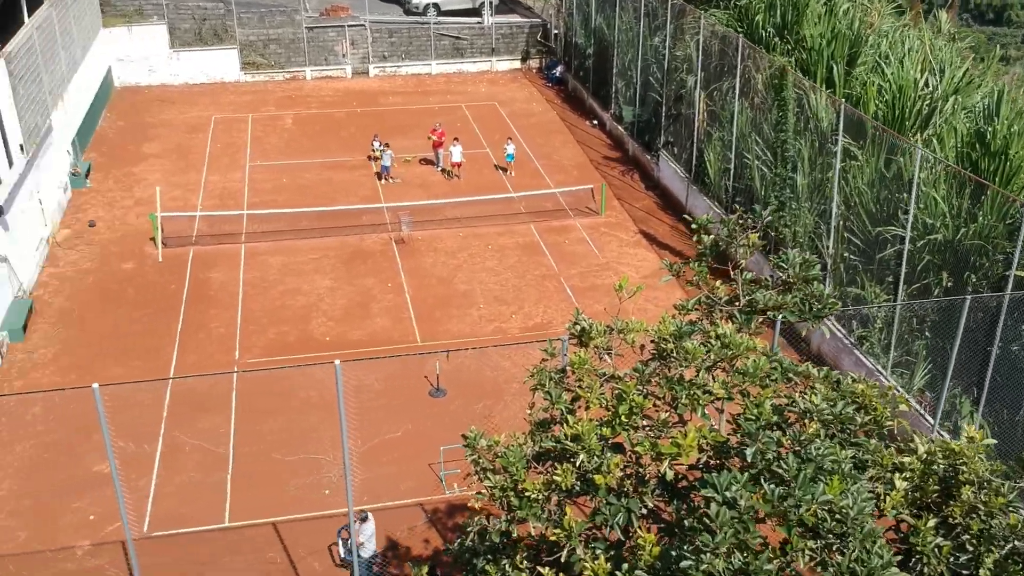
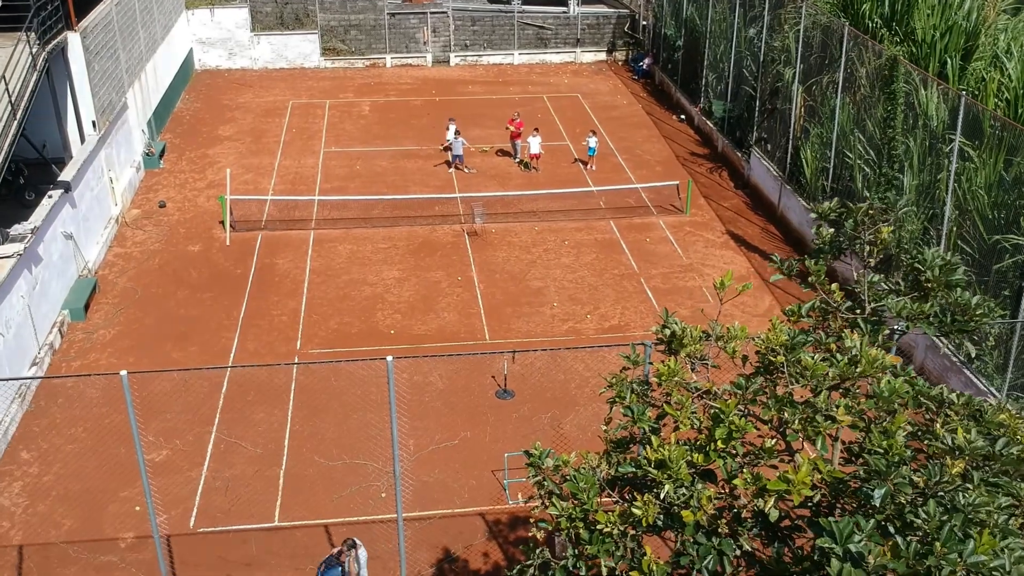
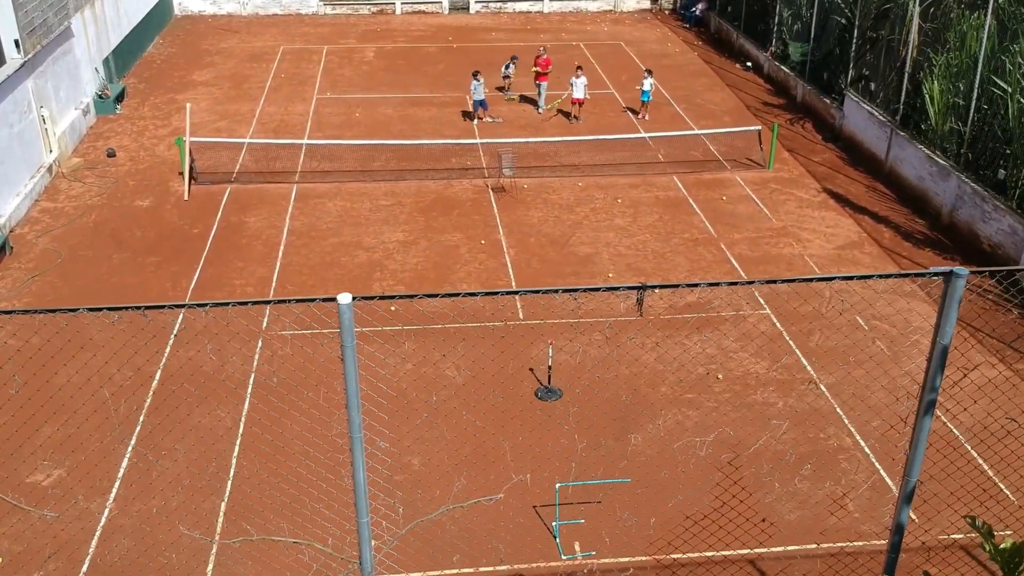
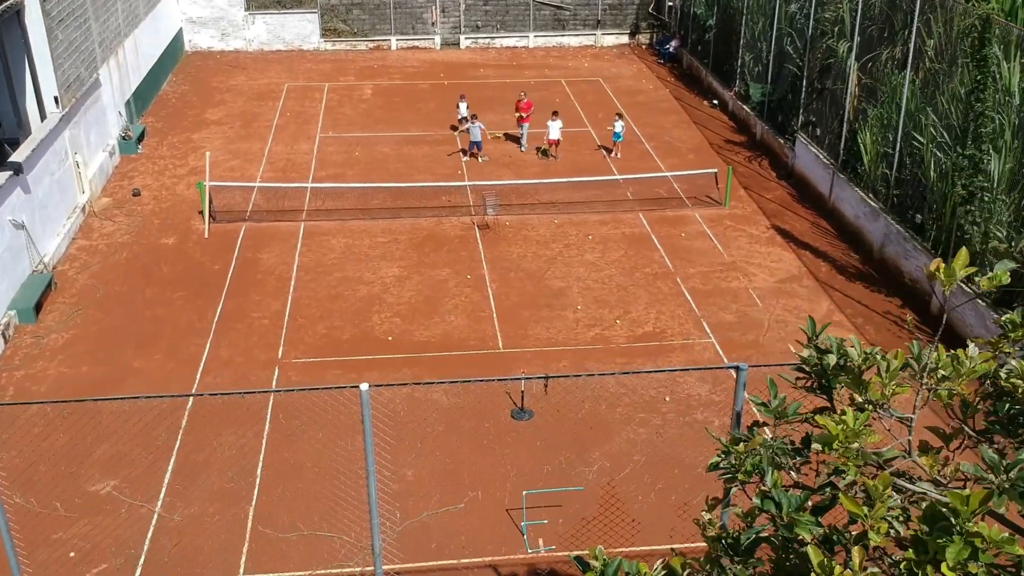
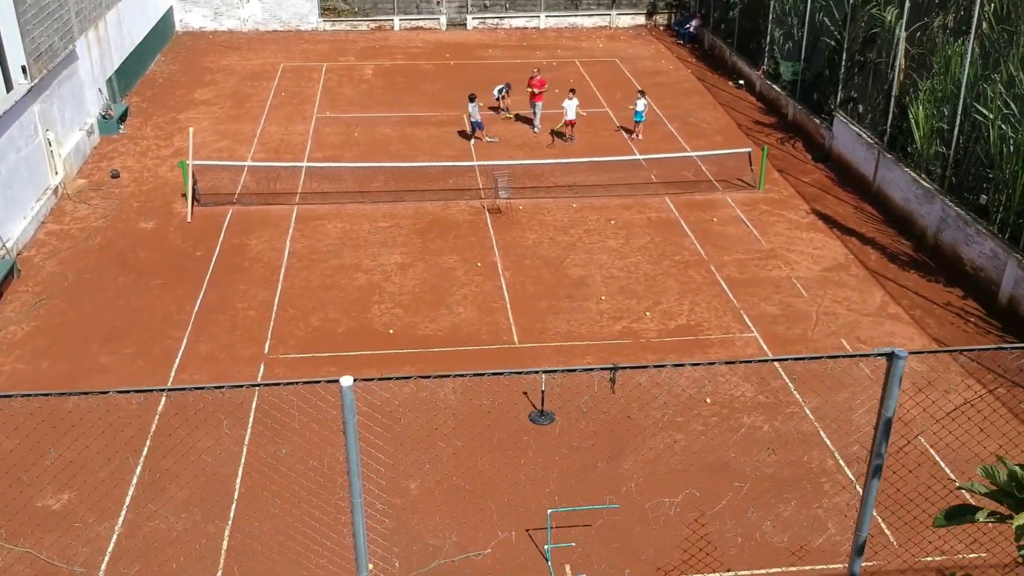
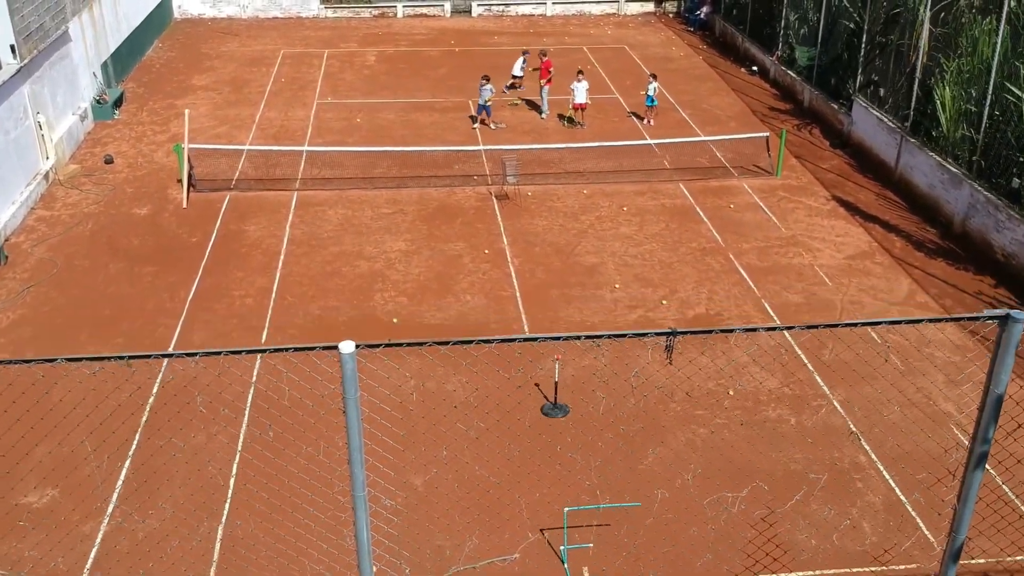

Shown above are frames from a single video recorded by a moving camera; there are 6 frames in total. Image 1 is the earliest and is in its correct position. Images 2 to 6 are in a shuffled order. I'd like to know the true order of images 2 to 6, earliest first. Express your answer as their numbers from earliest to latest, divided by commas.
2, 4, 5, 3, 6
